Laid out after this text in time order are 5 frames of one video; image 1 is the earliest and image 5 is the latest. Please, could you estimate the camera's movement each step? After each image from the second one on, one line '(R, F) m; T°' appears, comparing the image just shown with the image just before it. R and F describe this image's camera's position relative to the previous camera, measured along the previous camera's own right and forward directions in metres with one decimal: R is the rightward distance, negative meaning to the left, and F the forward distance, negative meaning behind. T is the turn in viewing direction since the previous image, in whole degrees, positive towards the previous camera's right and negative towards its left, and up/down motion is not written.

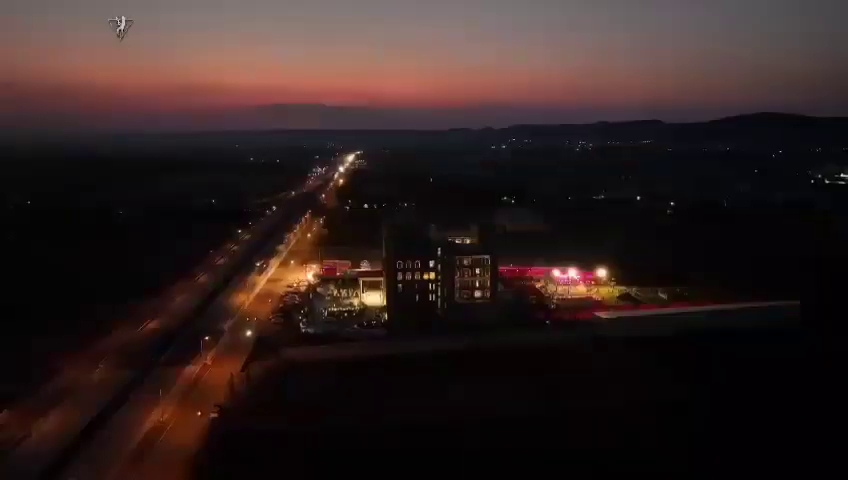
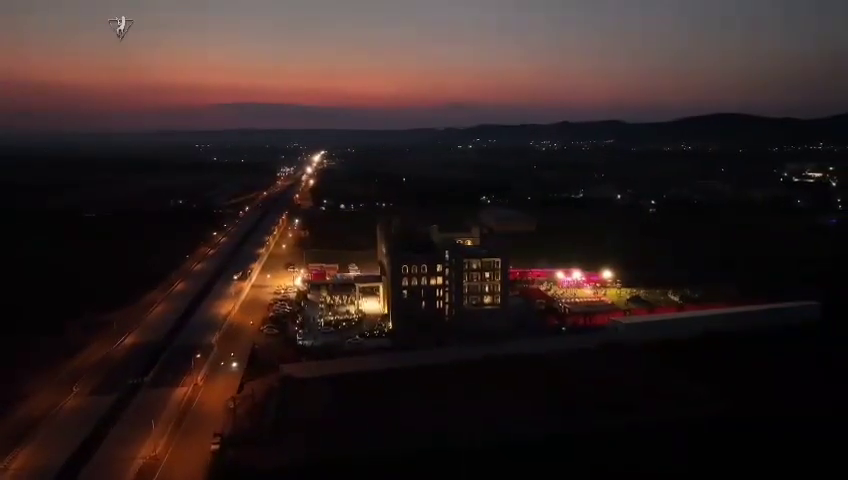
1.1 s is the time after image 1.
(-0.9, +1.1) m; +3°
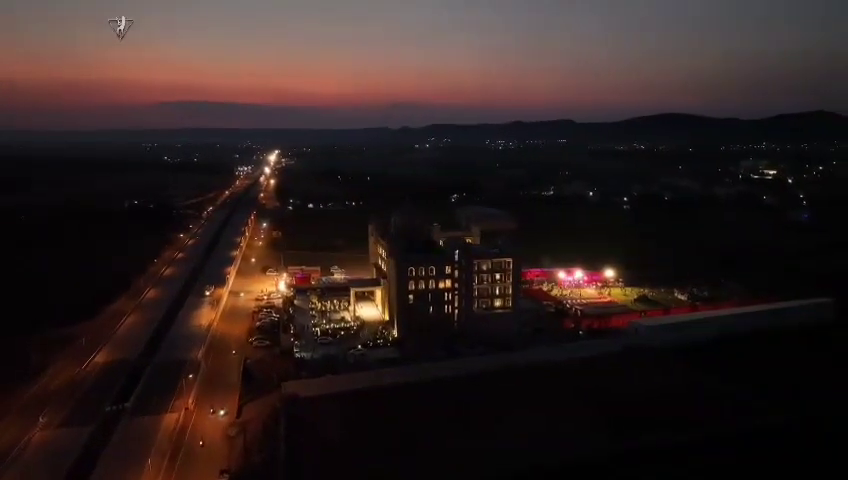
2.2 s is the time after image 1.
(-1.1, +1.2) m; +4°
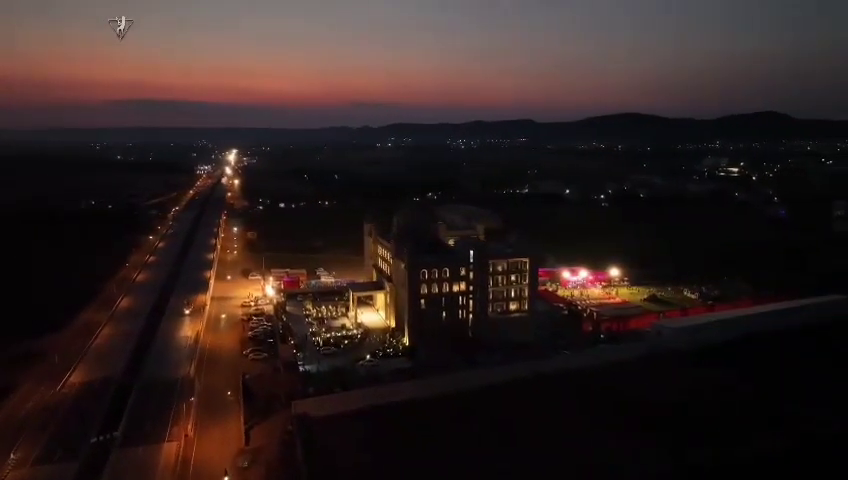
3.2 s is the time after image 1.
(-1.0, +1.0) m; +4°
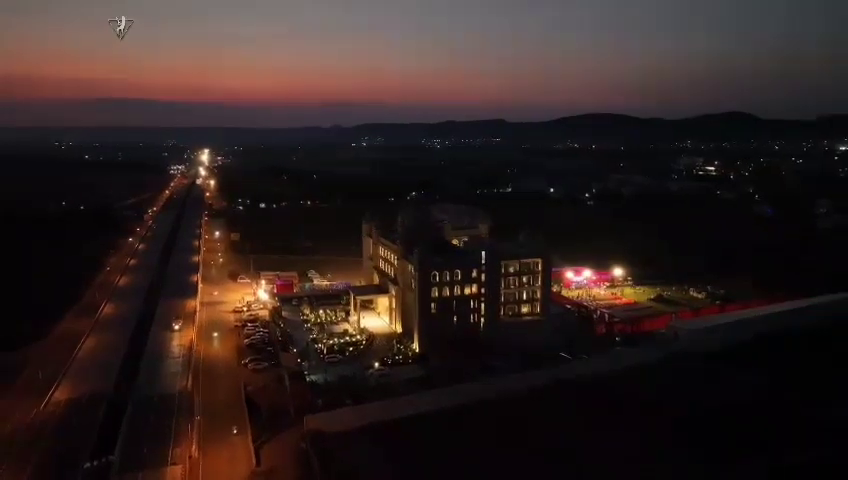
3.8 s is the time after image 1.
(-0.6, +0.6) m; +2°
